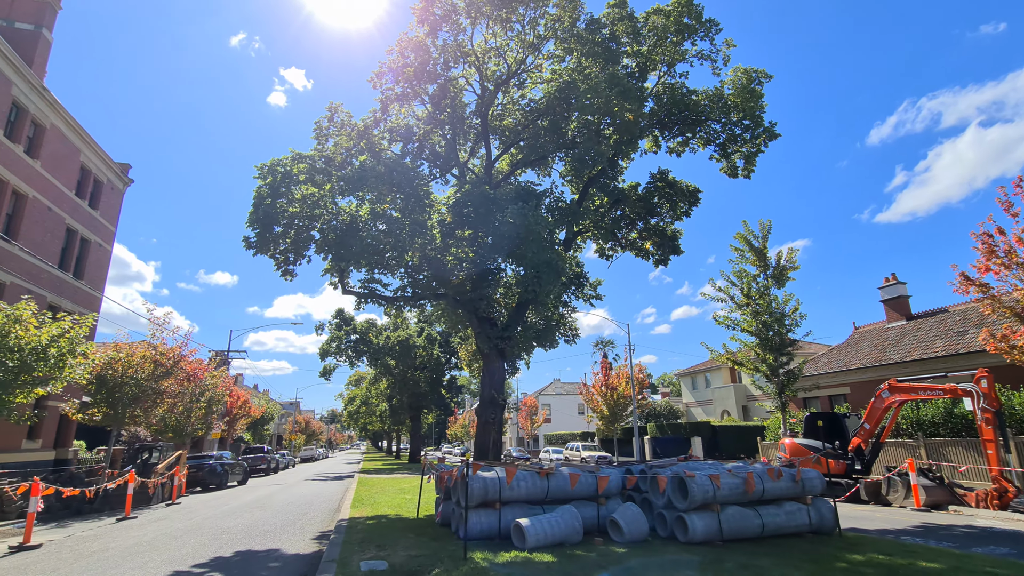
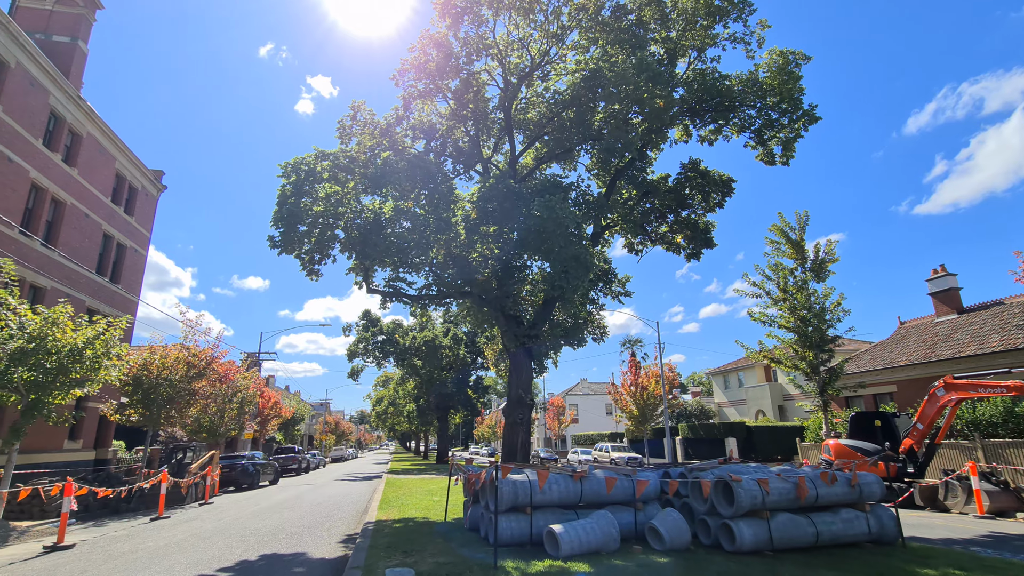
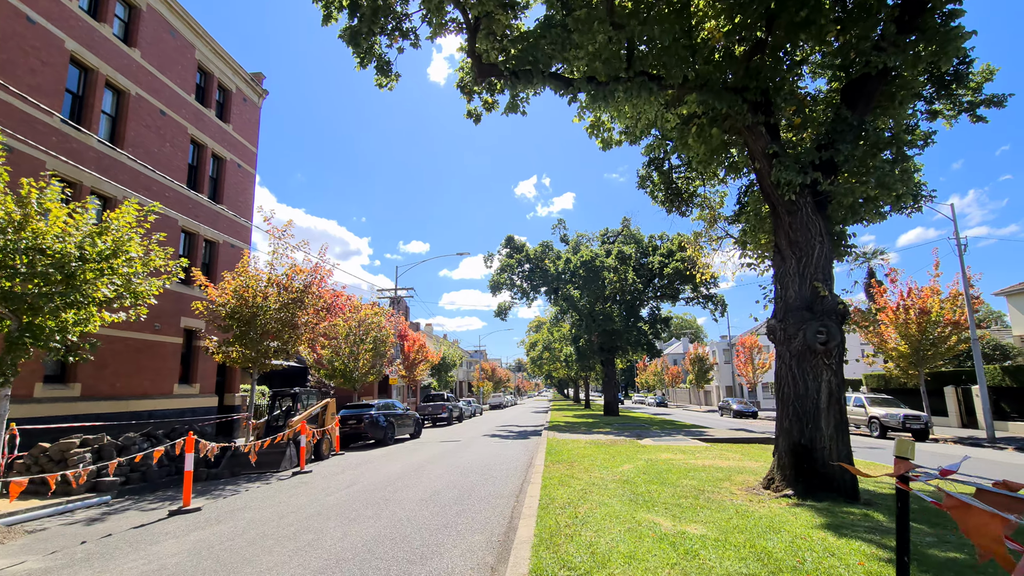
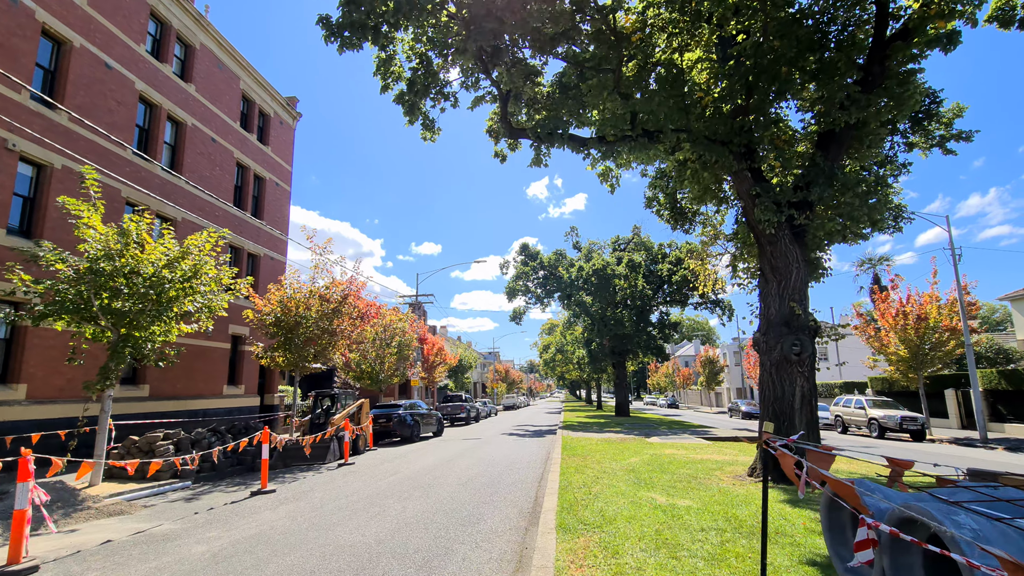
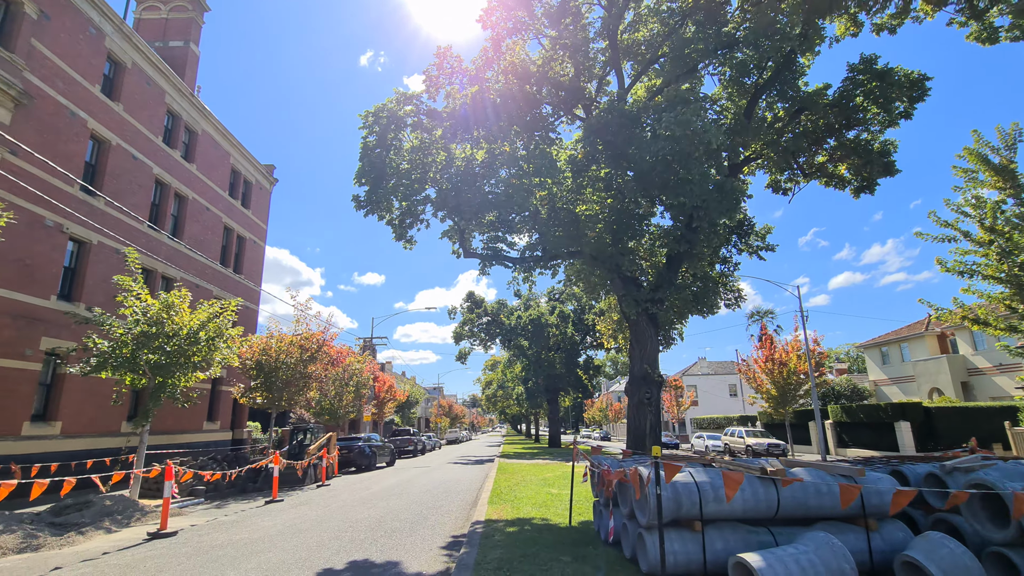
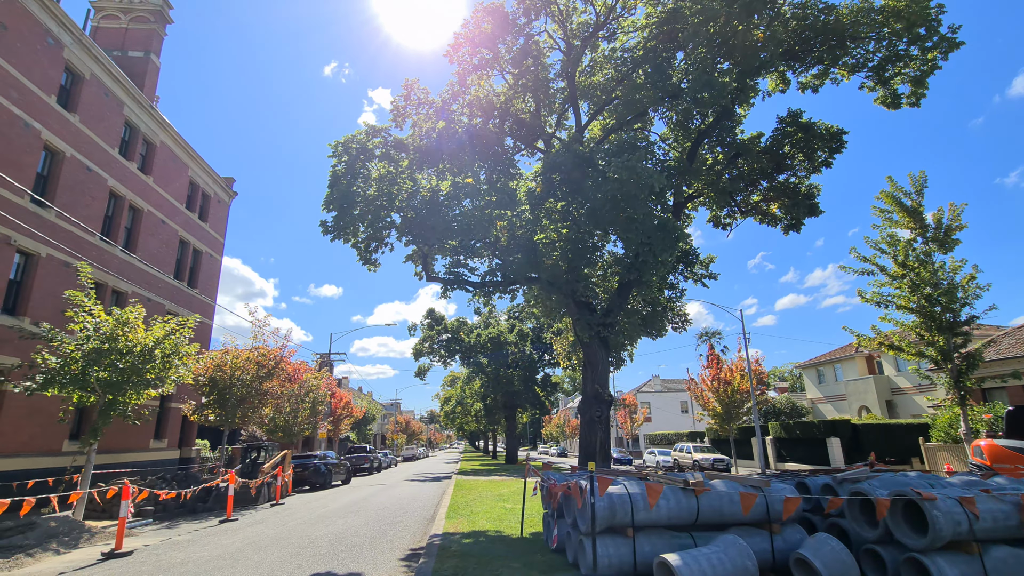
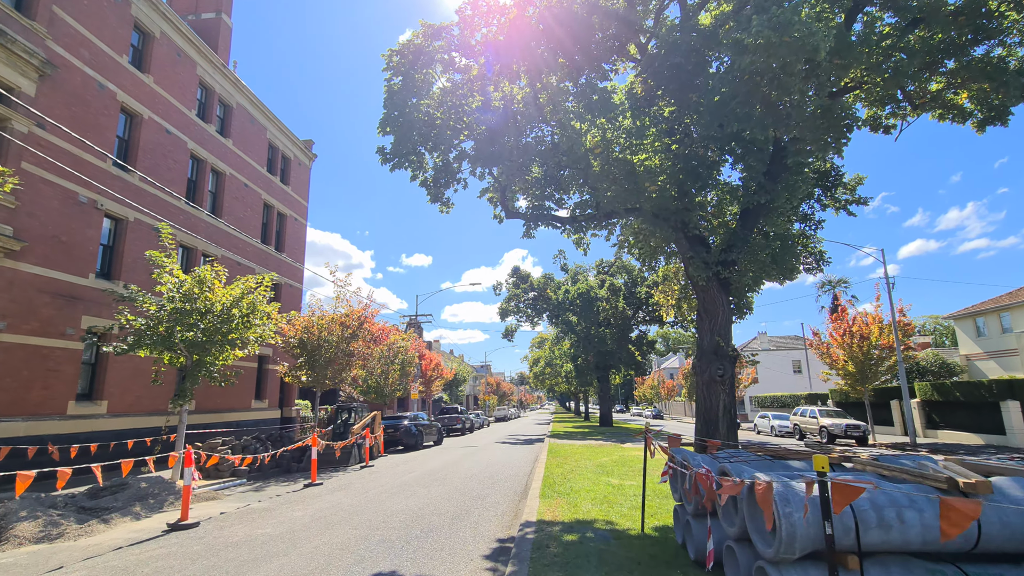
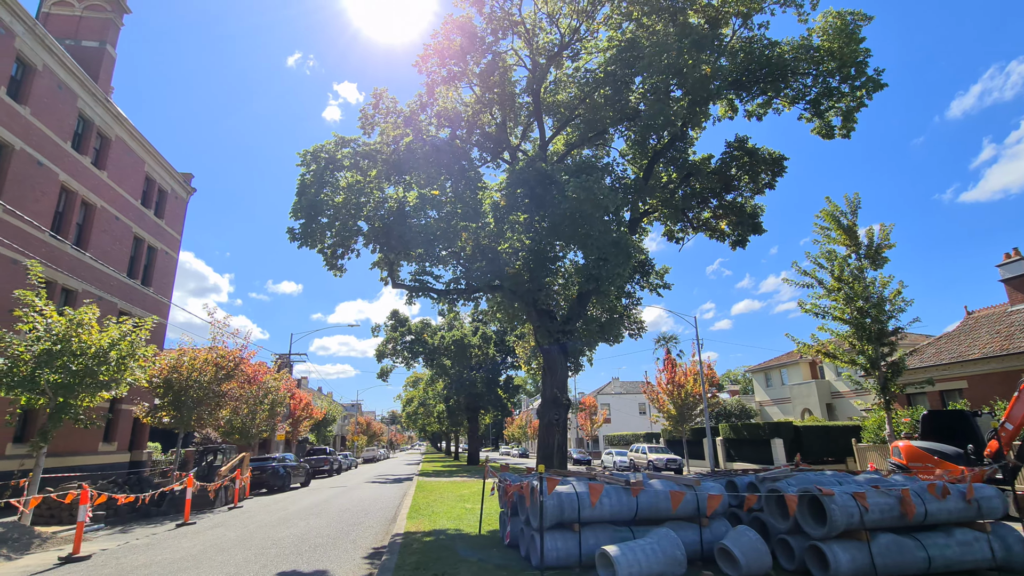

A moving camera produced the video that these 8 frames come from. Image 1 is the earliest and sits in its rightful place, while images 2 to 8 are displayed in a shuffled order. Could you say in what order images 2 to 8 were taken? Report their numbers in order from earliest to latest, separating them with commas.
2, 8, 6, 5, 7, 4, 3
